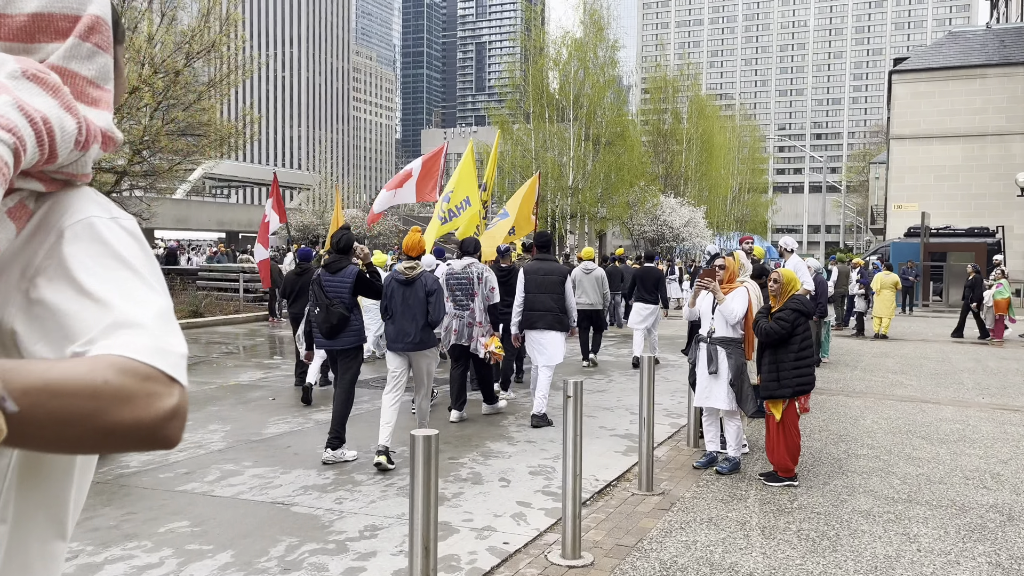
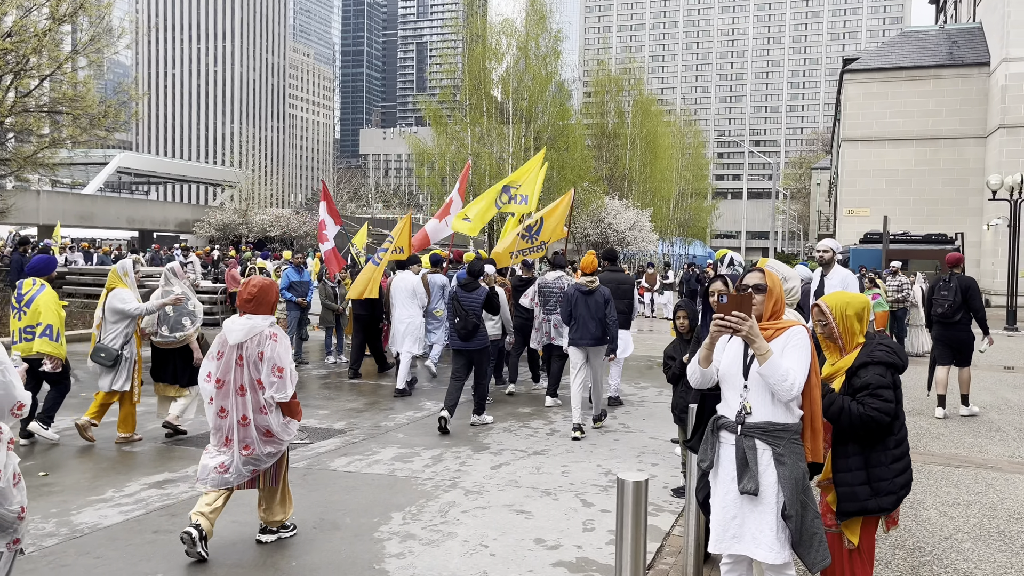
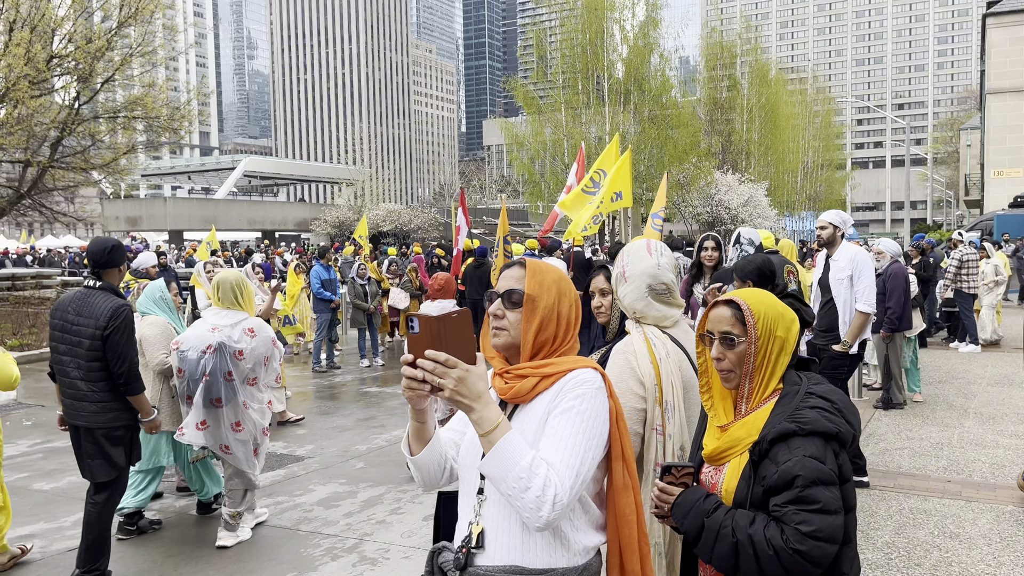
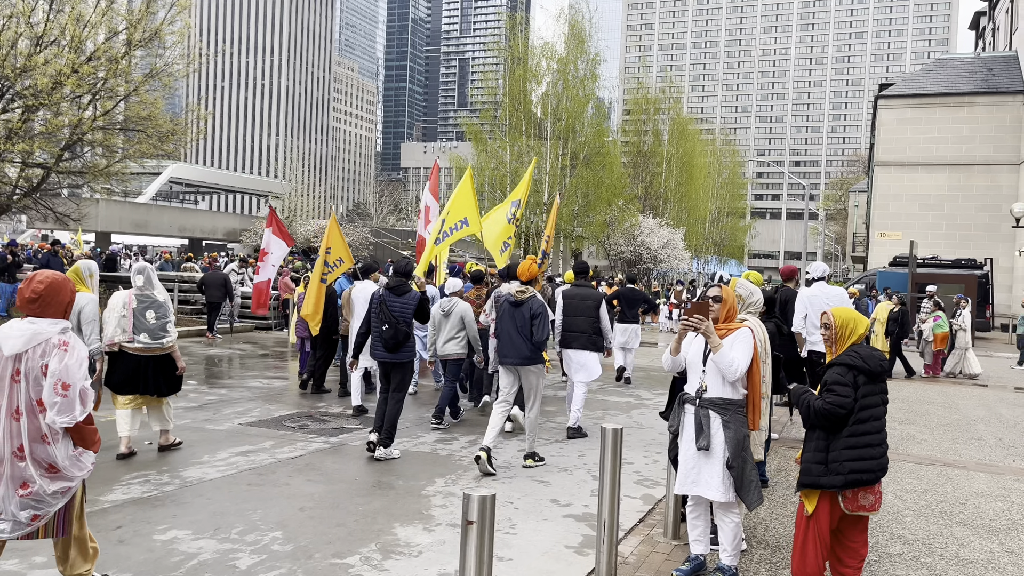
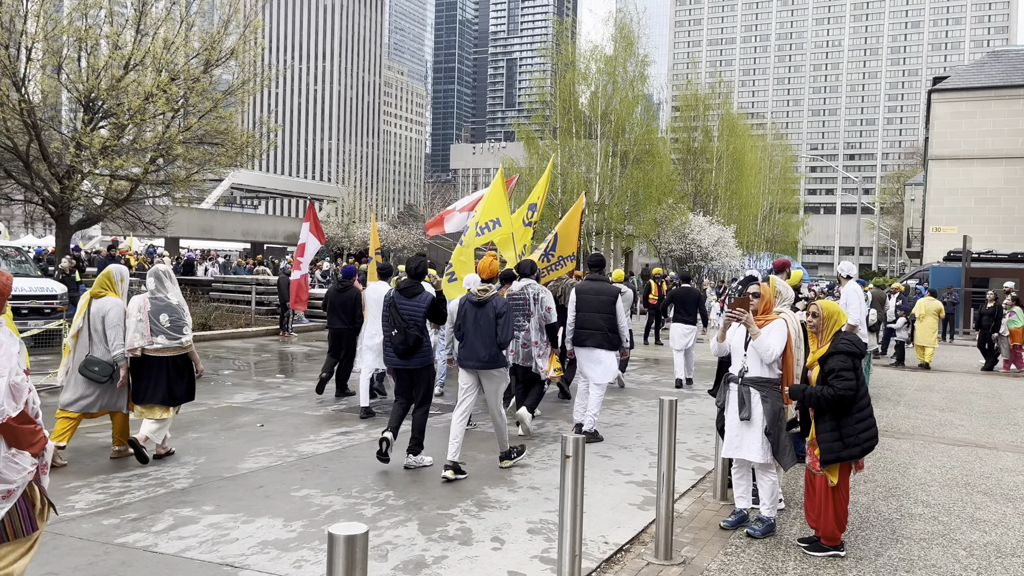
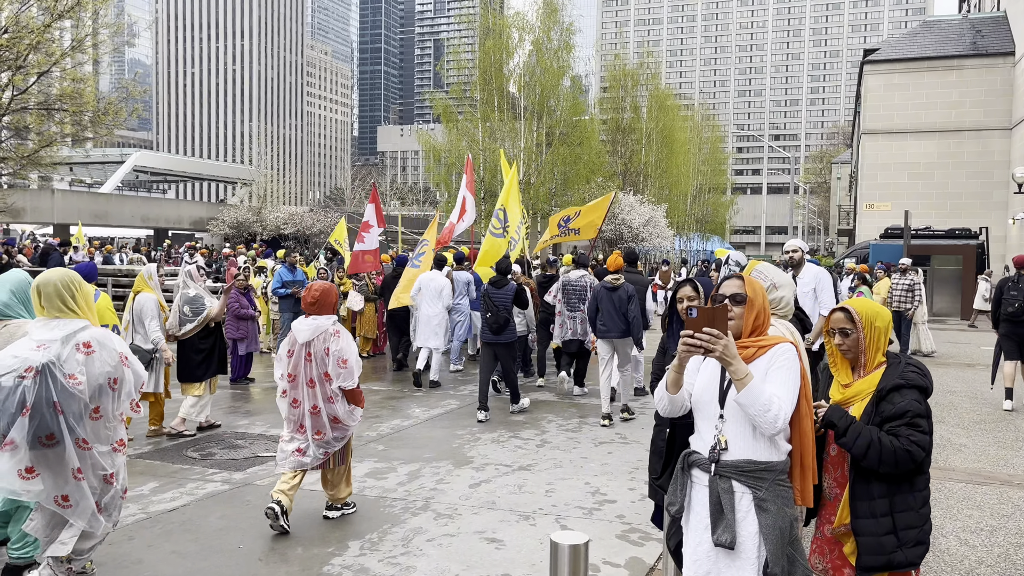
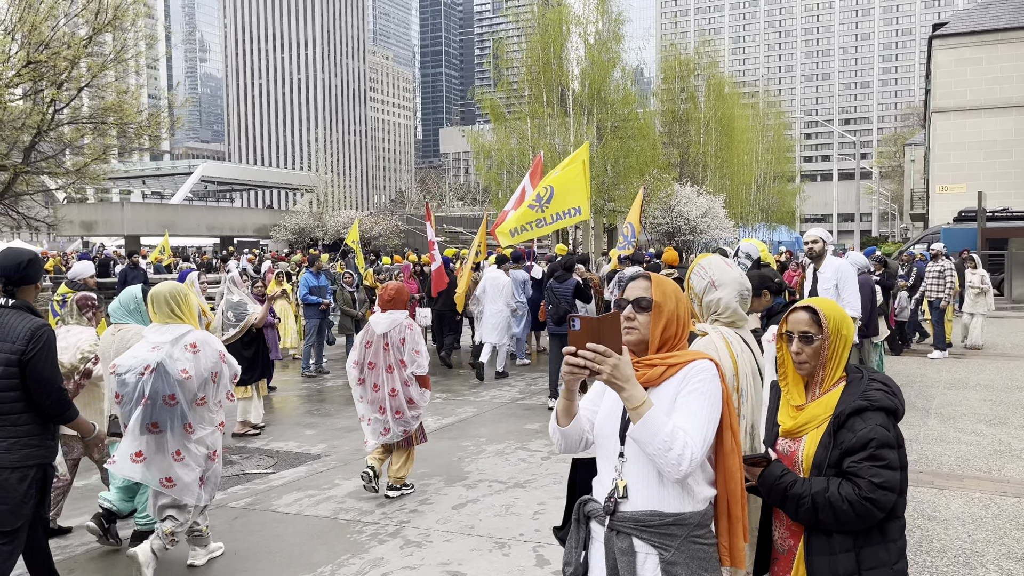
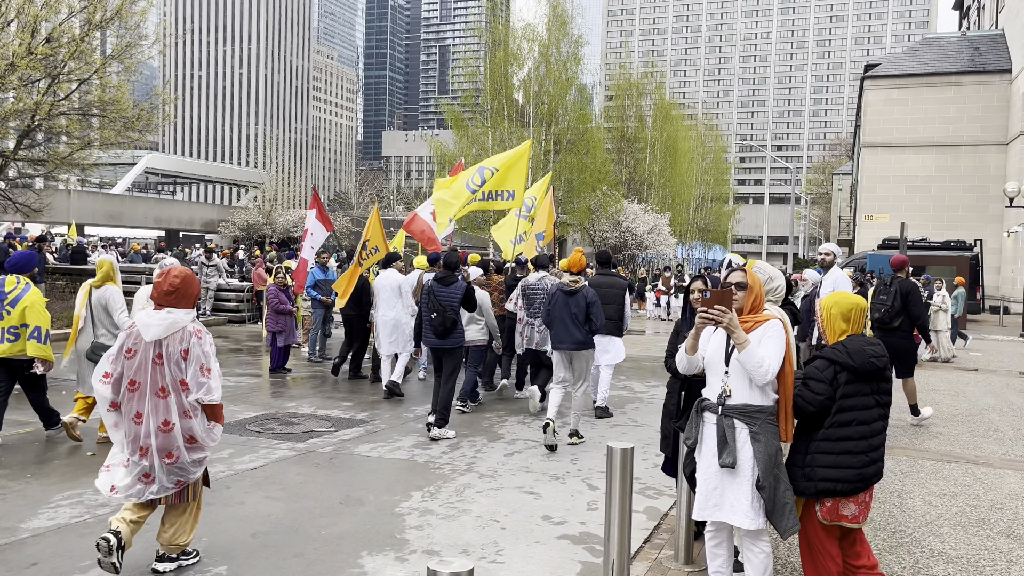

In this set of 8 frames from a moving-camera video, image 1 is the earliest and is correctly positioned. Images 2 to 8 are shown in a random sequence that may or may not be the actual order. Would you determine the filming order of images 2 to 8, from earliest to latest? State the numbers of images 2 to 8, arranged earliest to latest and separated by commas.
5, 4, 8, 2, 6, 7, 3
